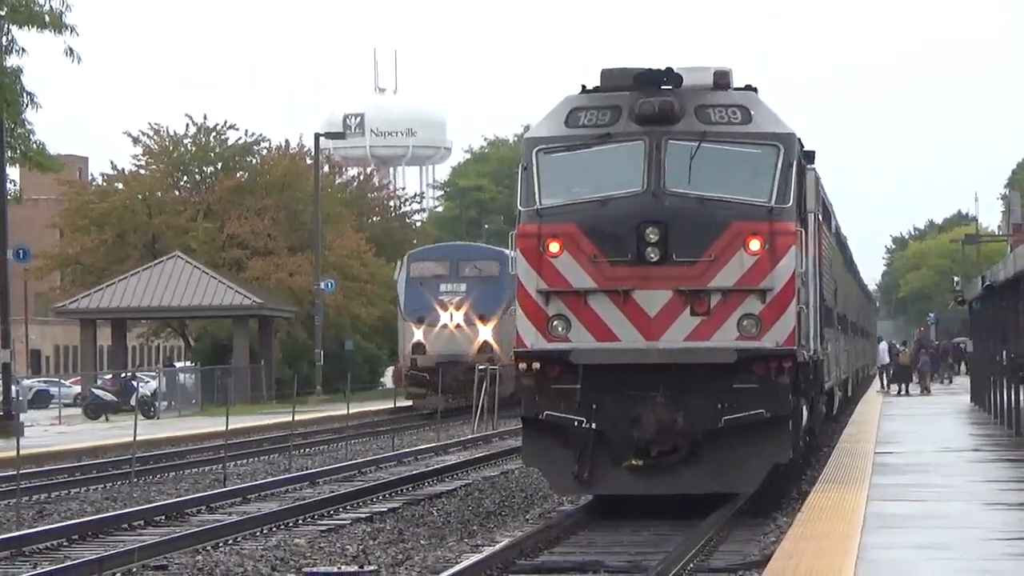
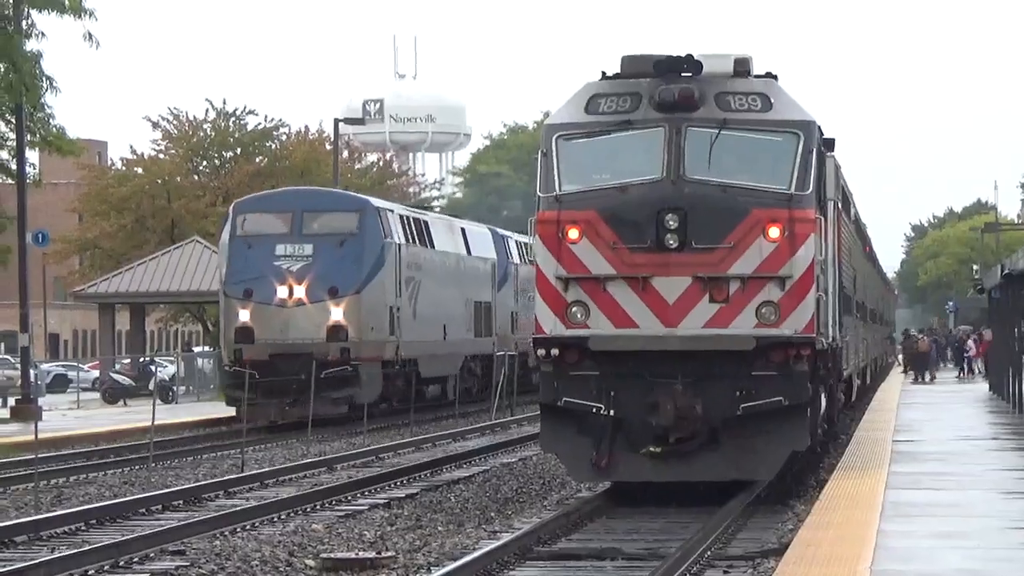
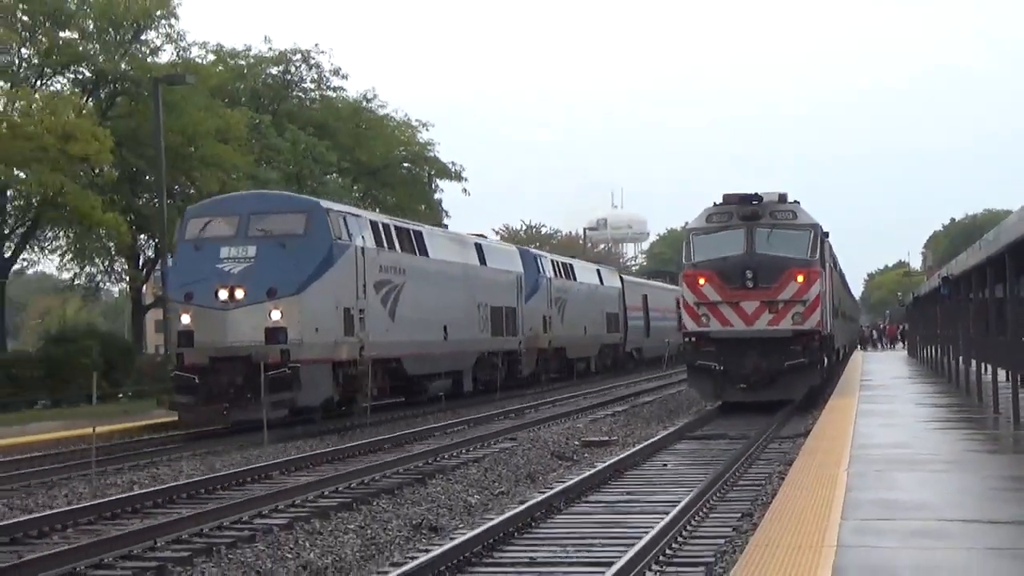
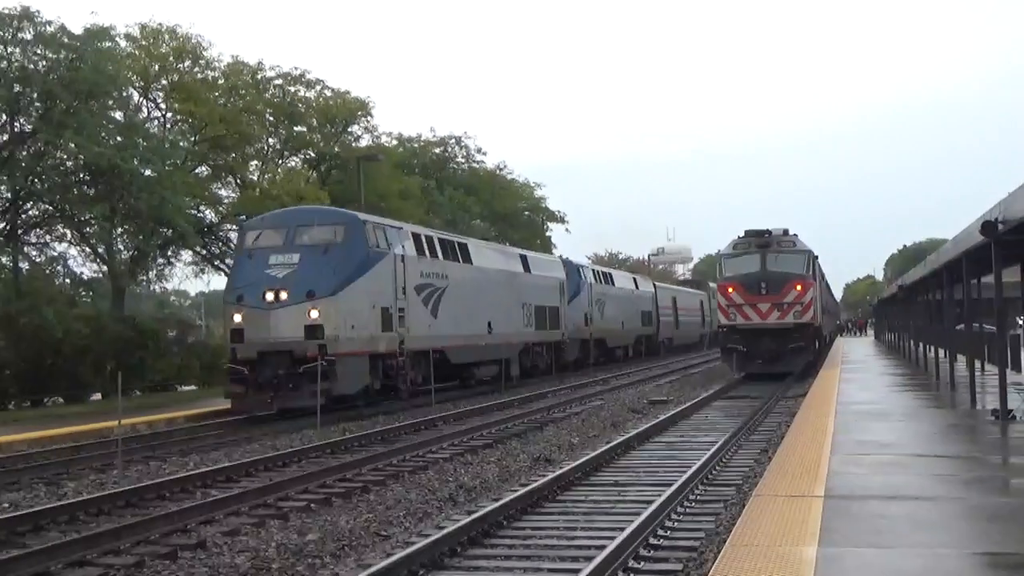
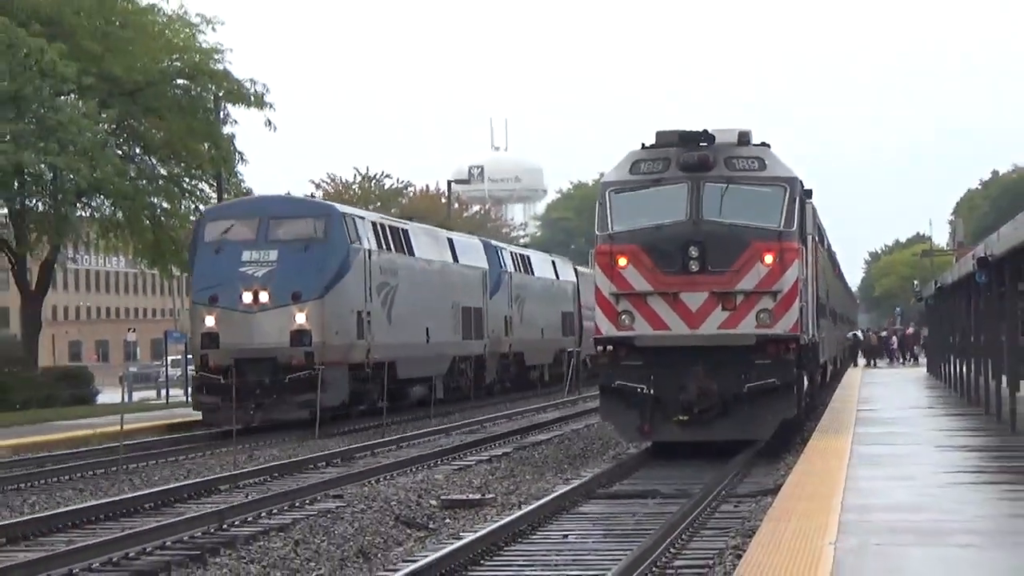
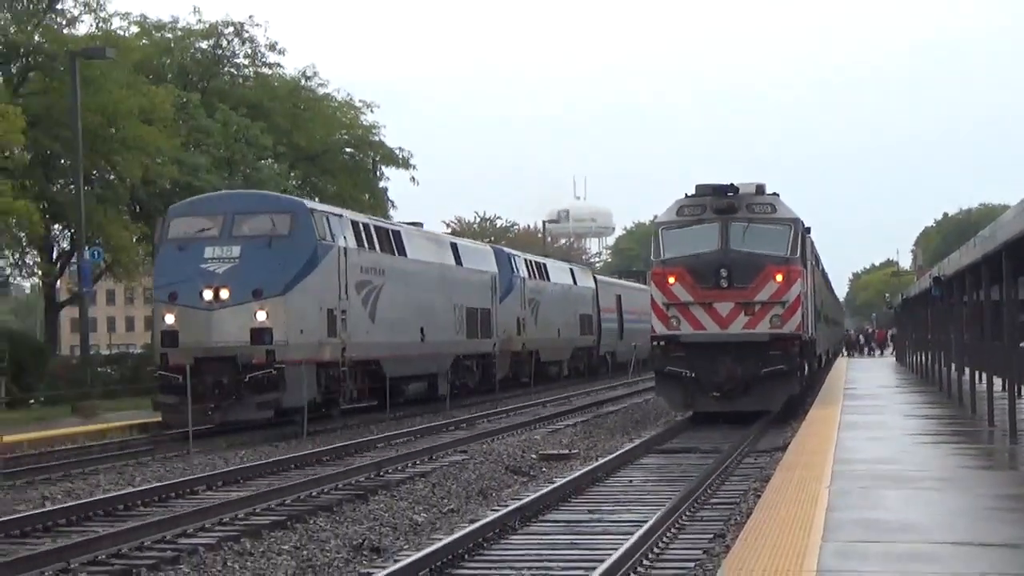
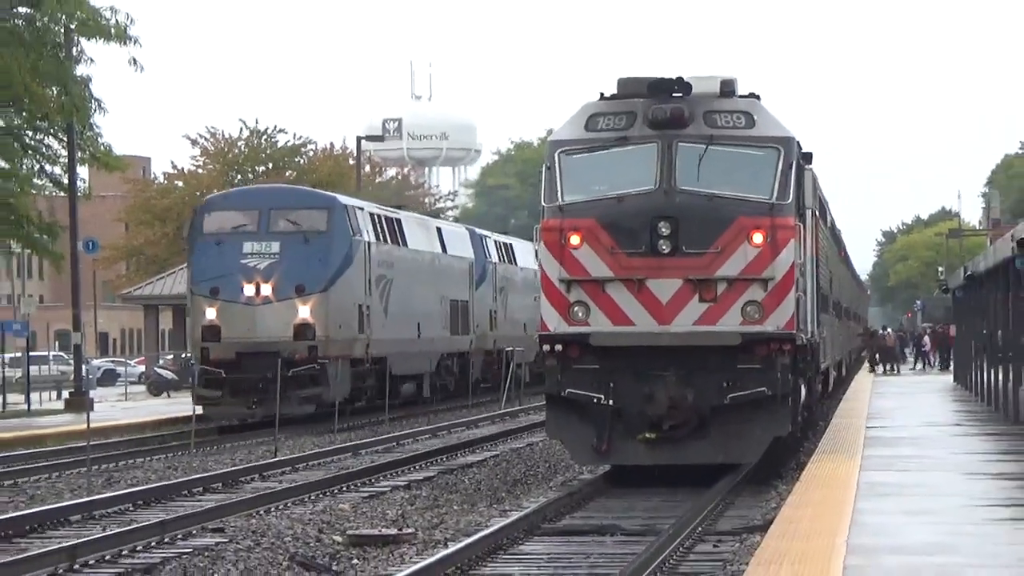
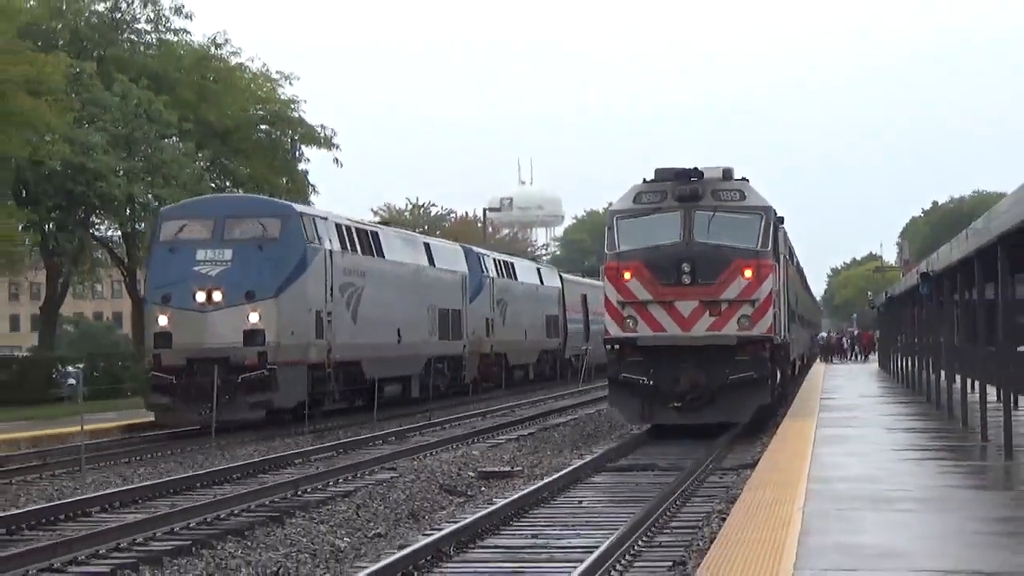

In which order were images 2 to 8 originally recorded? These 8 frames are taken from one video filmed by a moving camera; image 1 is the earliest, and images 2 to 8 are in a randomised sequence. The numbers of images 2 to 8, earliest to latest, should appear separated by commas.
2, 7, 5, 8, 6, 3, 4
